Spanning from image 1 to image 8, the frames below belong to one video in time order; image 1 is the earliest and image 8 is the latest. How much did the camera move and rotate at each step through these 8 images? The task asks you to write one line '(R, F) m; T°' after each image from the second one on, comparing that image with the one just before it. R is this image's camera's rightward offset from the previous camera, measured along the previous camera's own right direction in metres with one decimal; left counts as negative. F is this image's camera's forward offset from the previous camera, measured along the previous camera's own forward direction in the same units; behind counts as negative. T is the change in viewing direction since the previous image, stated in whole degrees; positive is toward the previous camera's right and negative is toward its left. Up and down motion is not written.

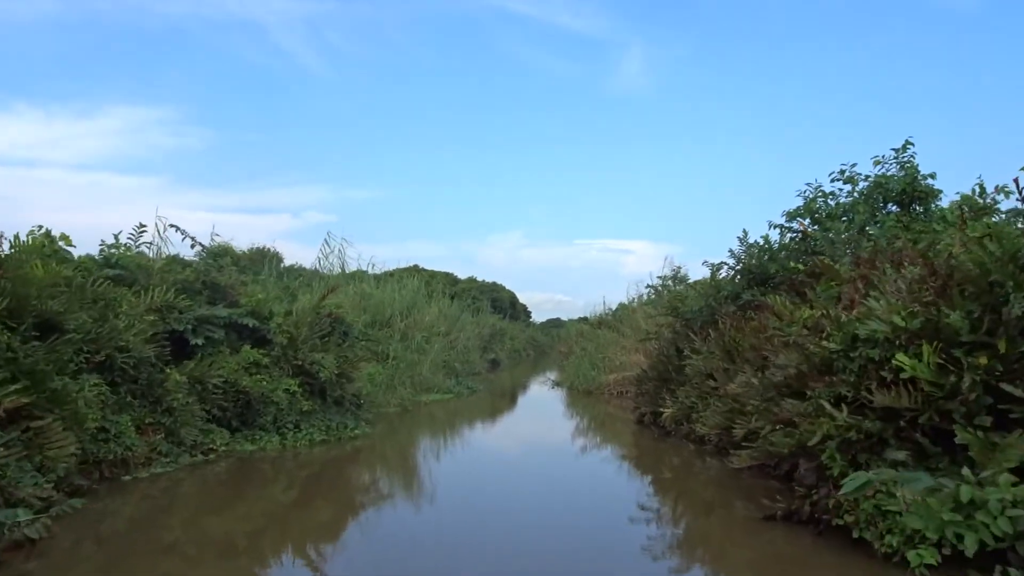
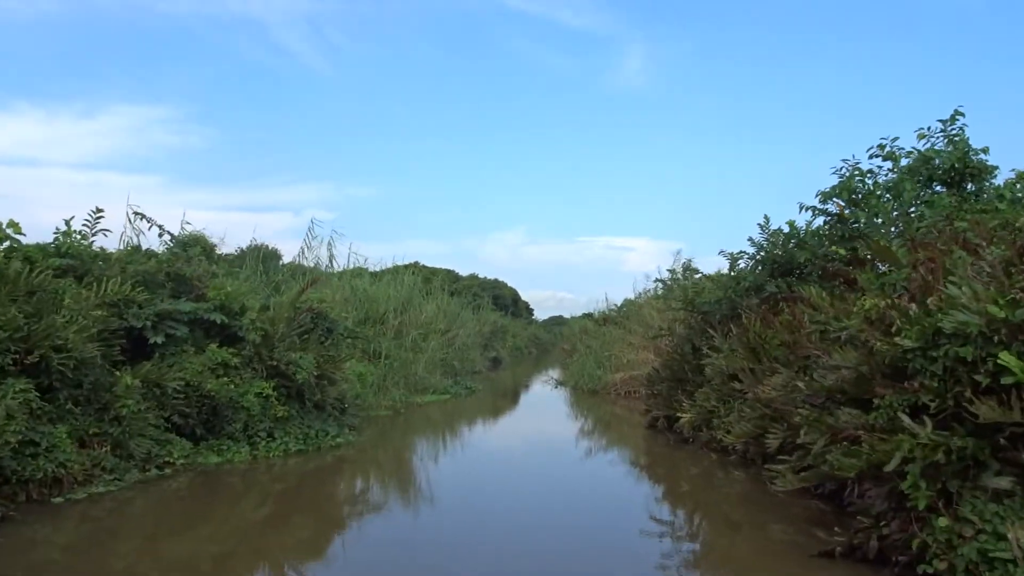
(0.0, +0.9) m; 0°
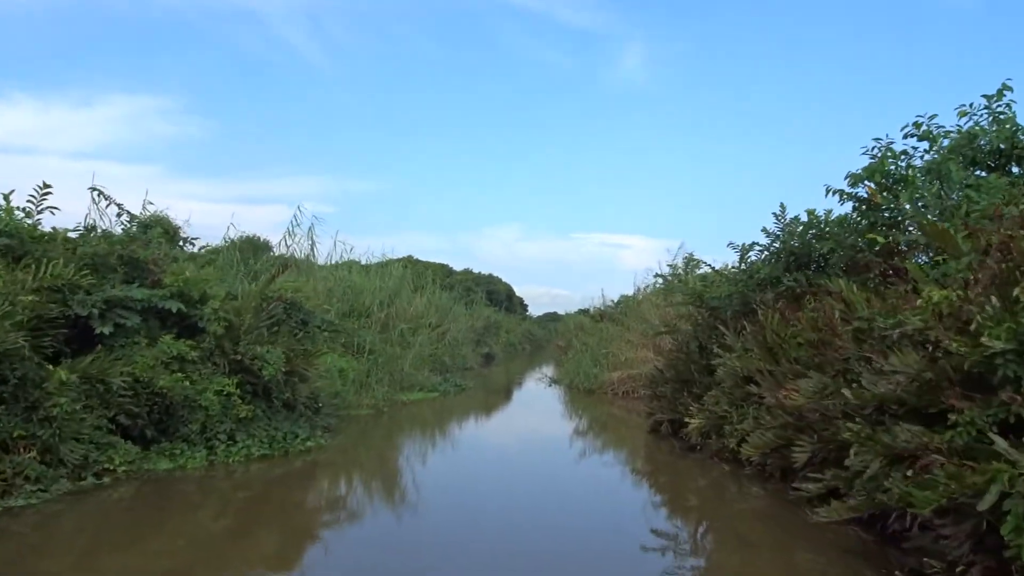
(0.0, +0.7) m; 0°
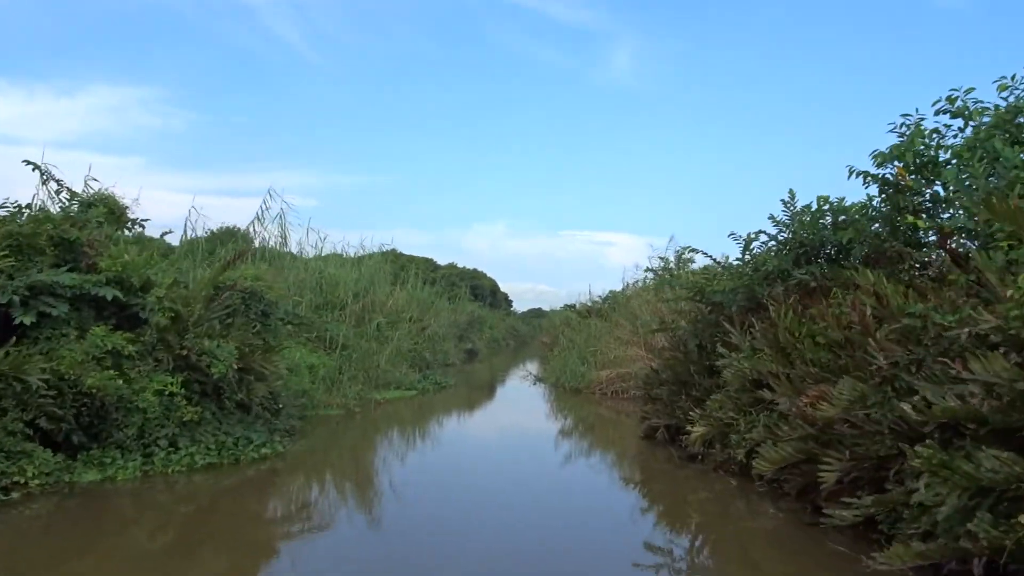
(0.0, +0.7) m; +1°
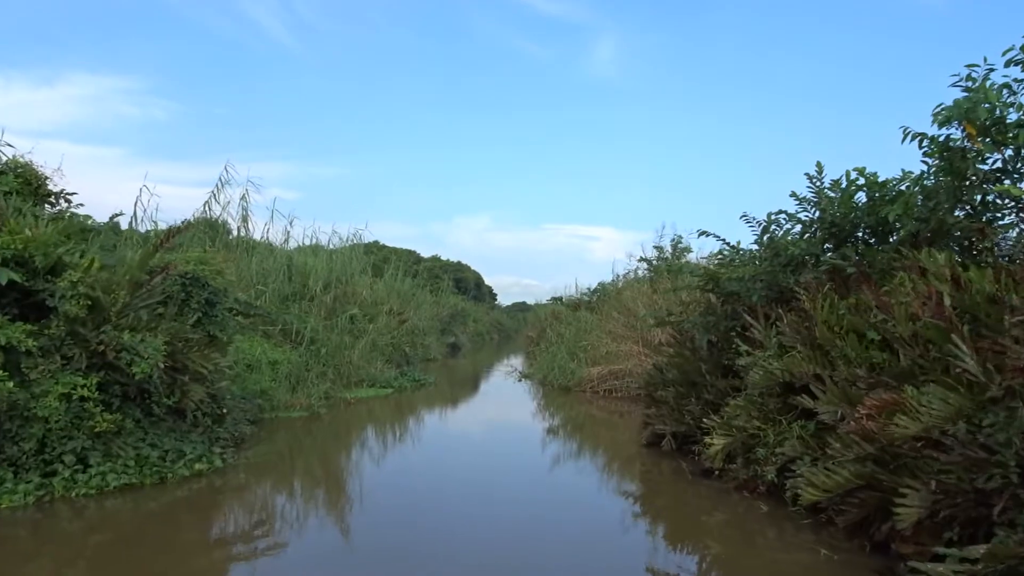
(0.0, +1.0) m; +1°
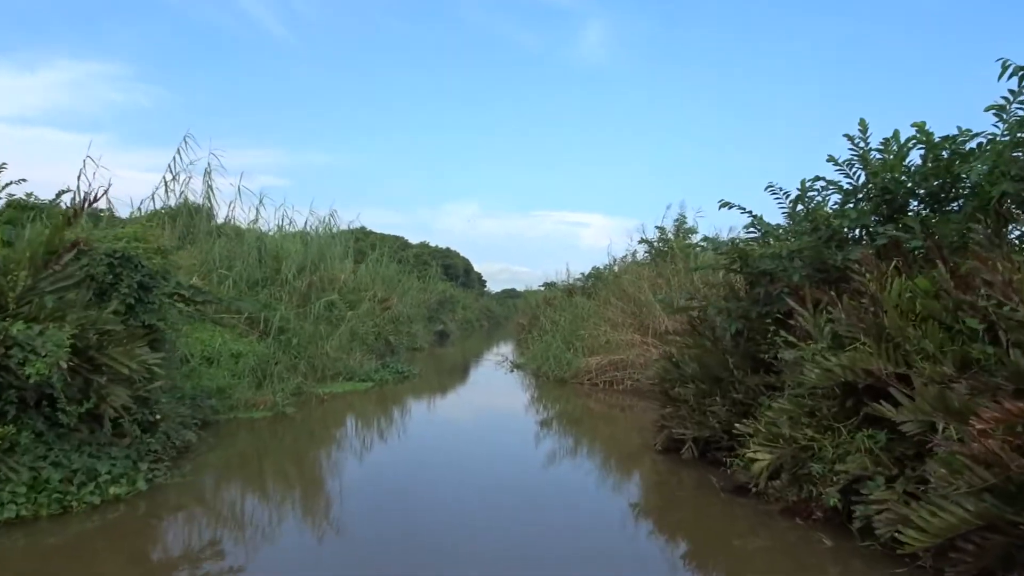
(0.0, +1.0) m; +1°
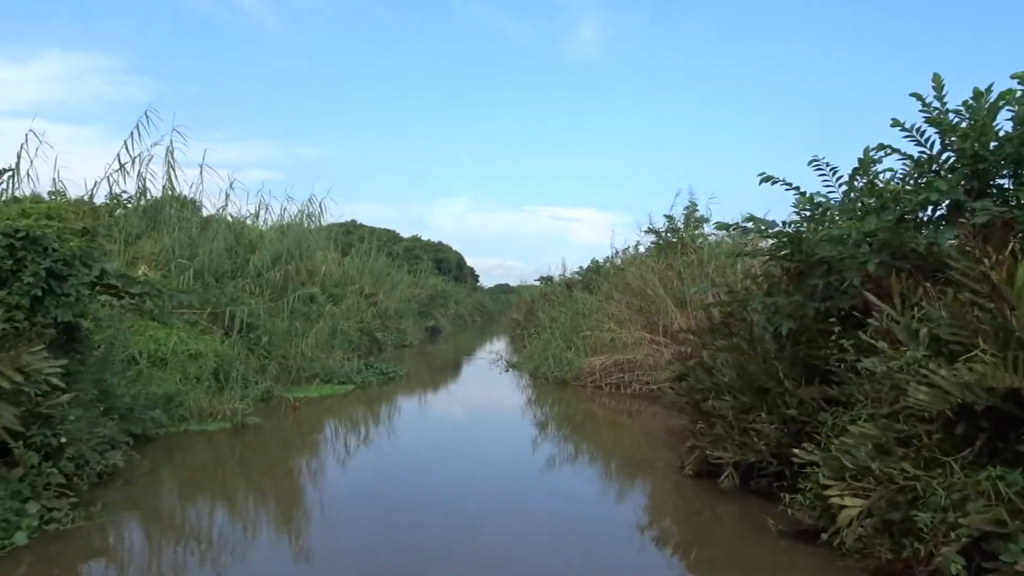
(0.0, +1.0) m; +1°
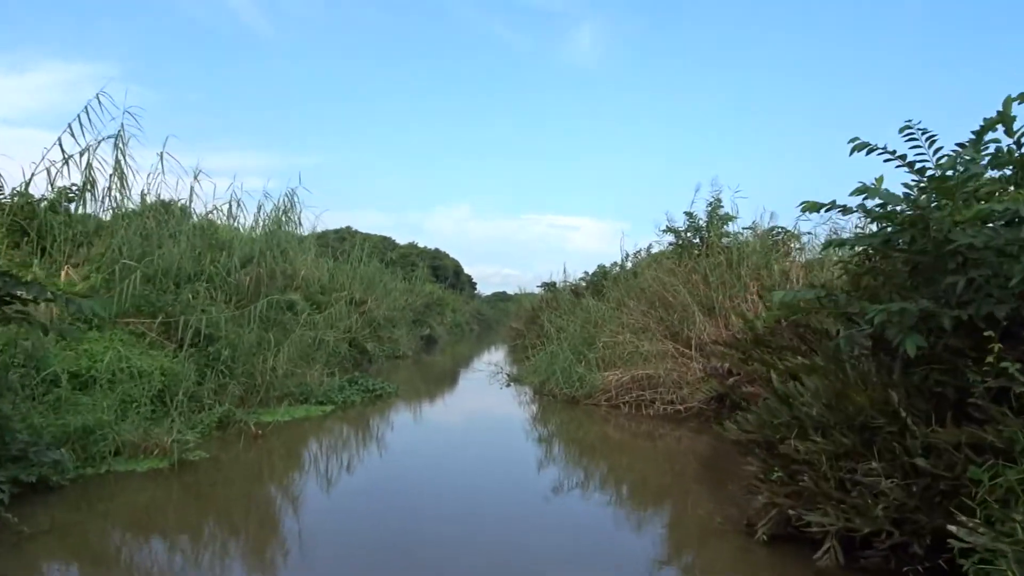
(-0.1, +1.3) m; 0°
